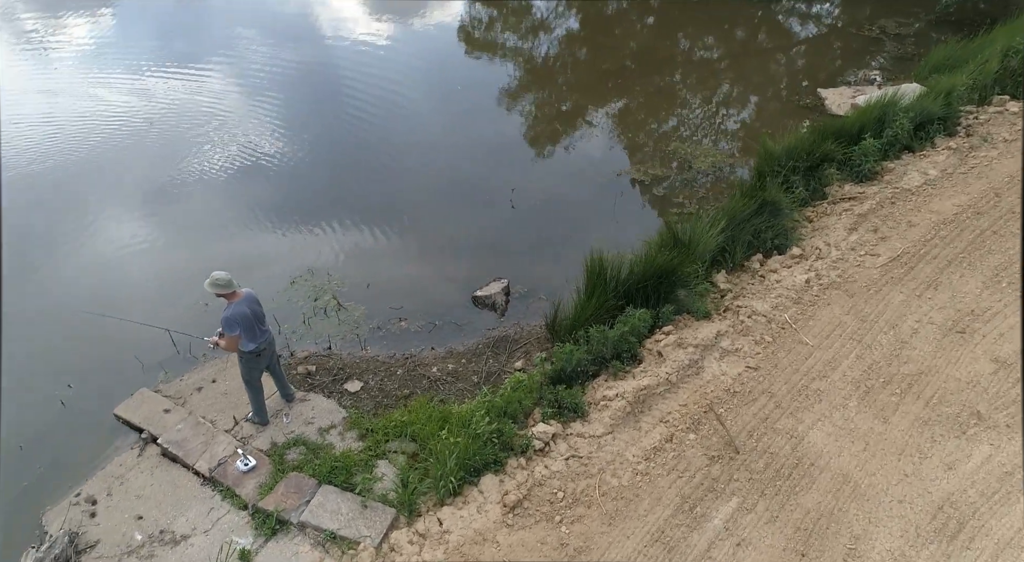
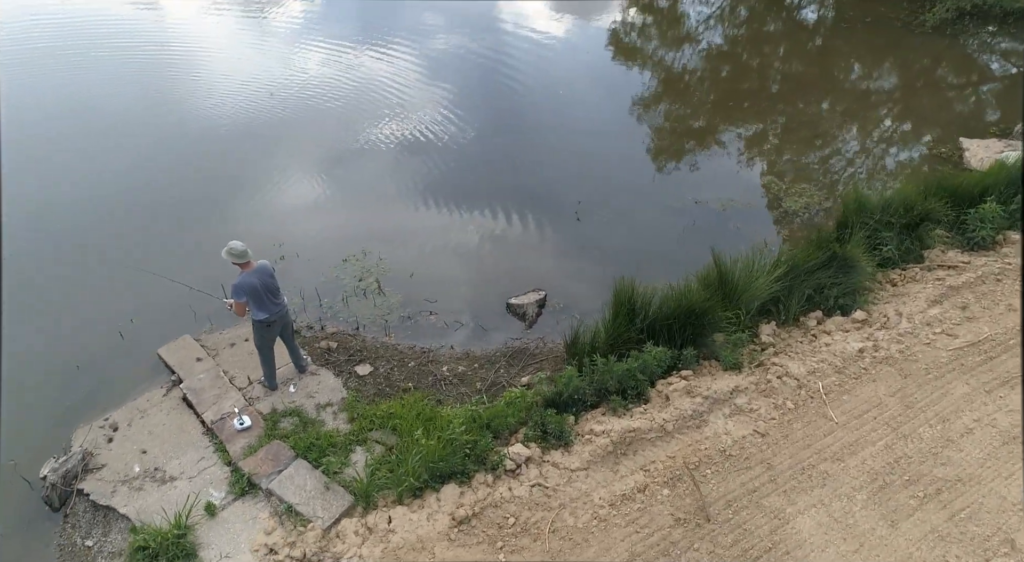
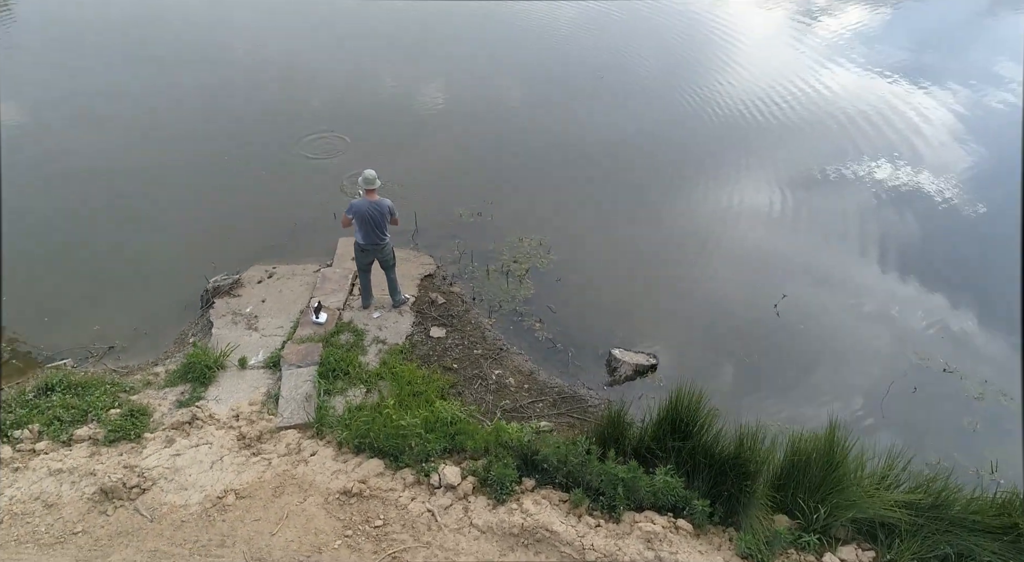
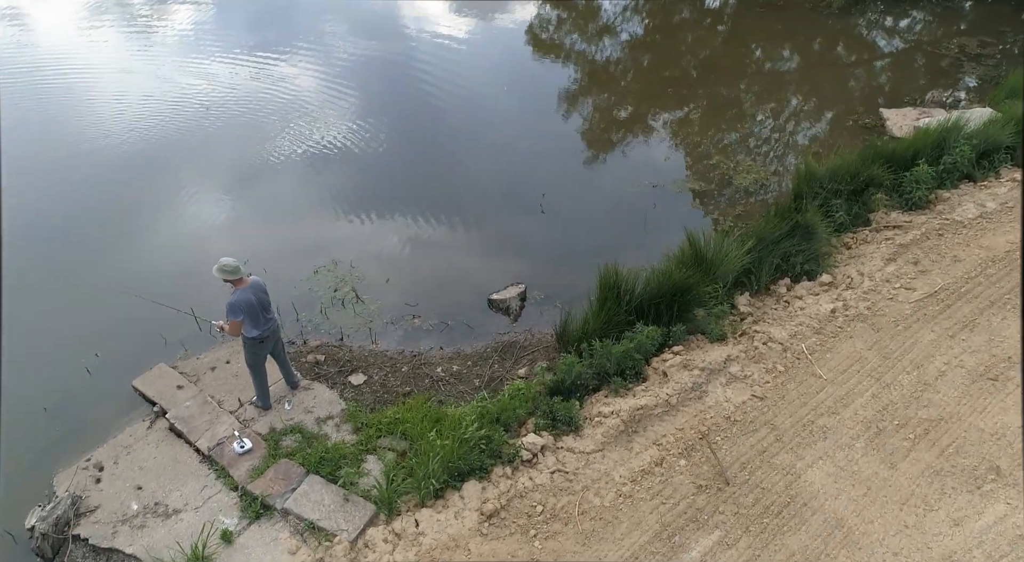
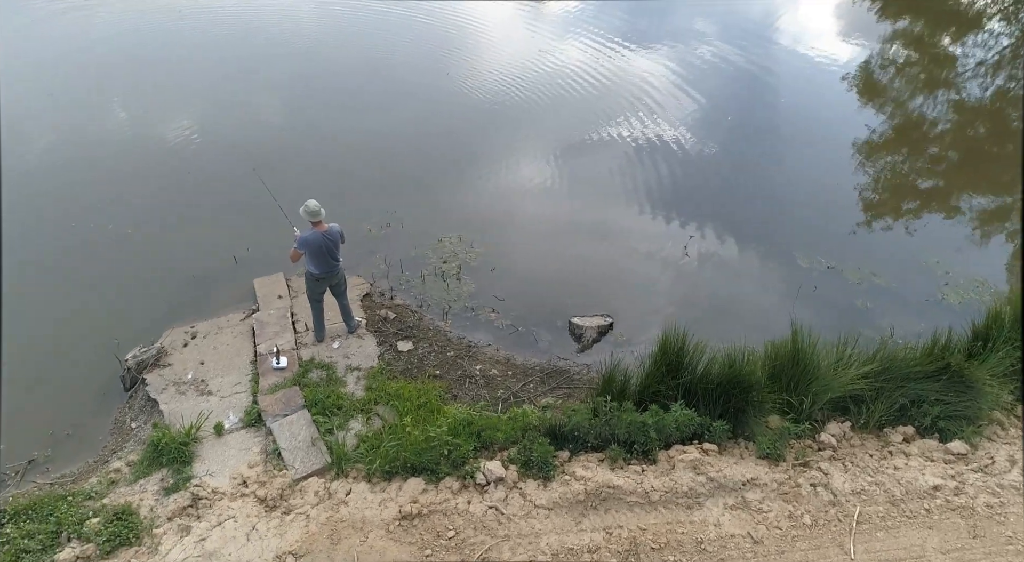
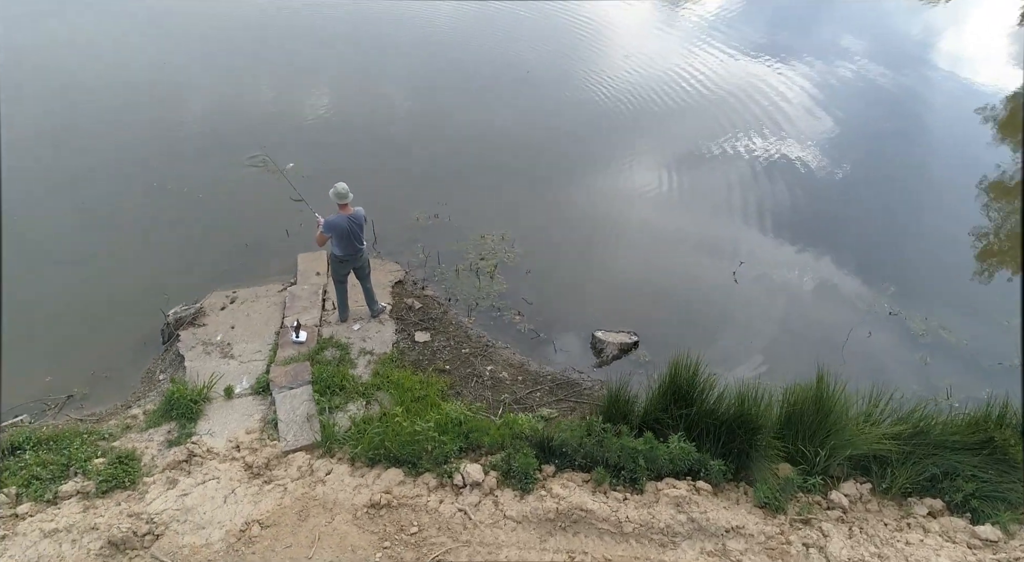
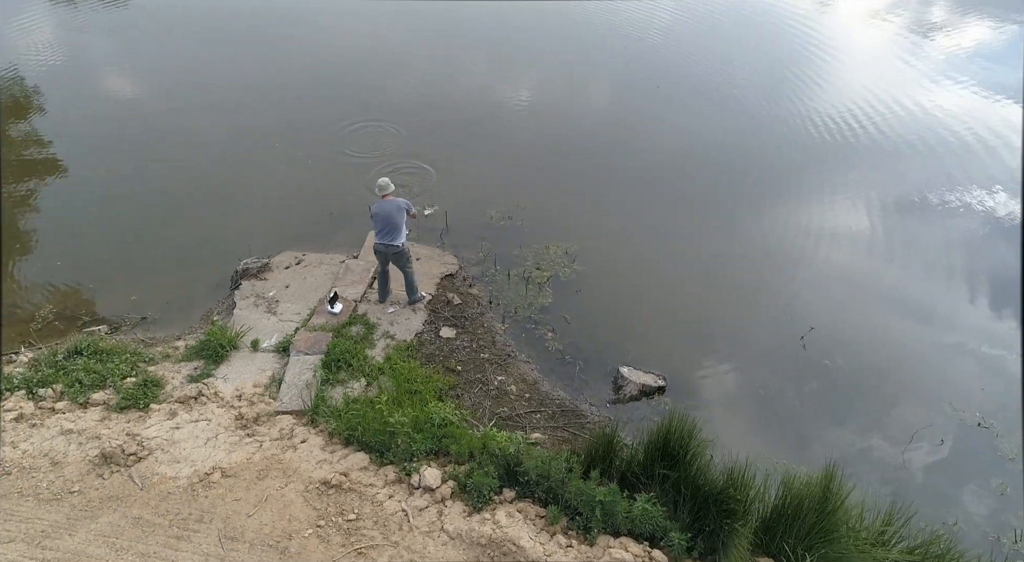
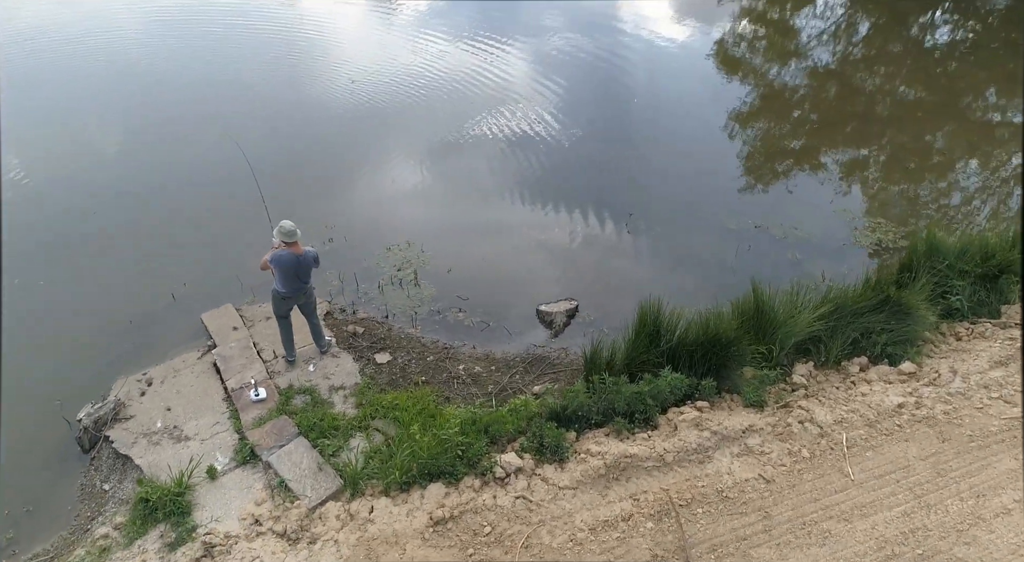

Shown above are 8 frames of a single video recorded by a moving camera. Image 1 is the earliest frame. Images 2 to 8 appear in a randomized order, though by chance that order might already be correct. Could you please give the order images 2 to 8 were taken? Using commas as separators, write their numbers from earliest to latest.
4, 2, 8, 5, 6, 3, 7
